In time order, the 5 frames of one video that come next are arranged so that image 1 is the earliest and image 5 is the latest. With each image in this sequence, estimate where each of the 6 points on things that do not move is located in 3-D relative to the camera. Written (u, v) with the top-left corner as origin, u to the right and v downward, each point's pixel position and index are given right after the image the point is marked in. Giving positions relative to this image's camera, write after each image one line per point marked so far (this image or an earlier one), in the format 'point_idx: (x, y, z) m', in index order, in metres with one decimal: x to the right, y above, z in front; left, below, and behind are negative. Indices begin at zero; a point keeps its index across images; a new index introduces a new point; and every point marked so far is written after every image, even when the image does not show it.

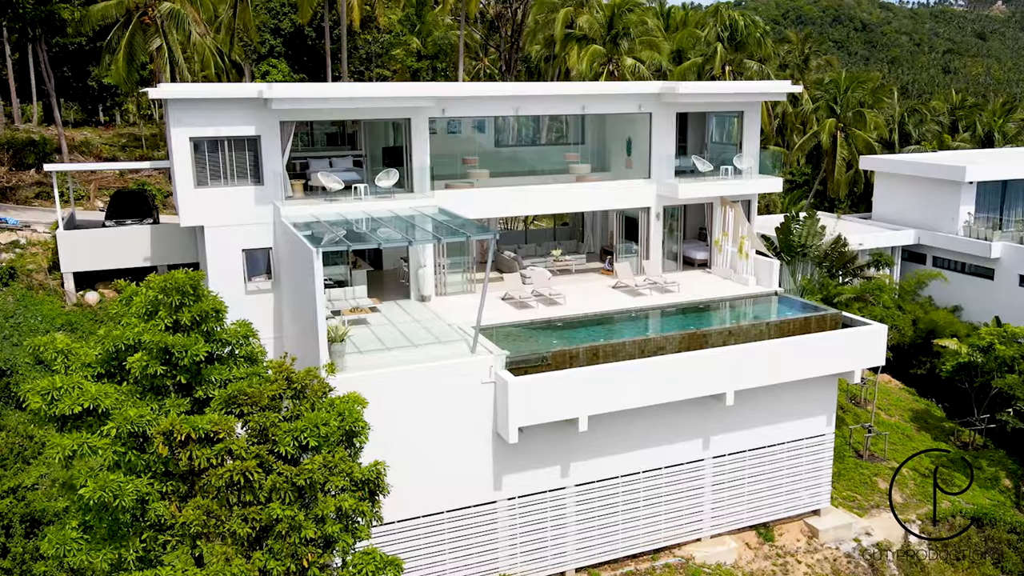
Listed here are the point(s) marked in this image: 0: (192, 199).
0: (-7.4, +2.1, +19.7) m
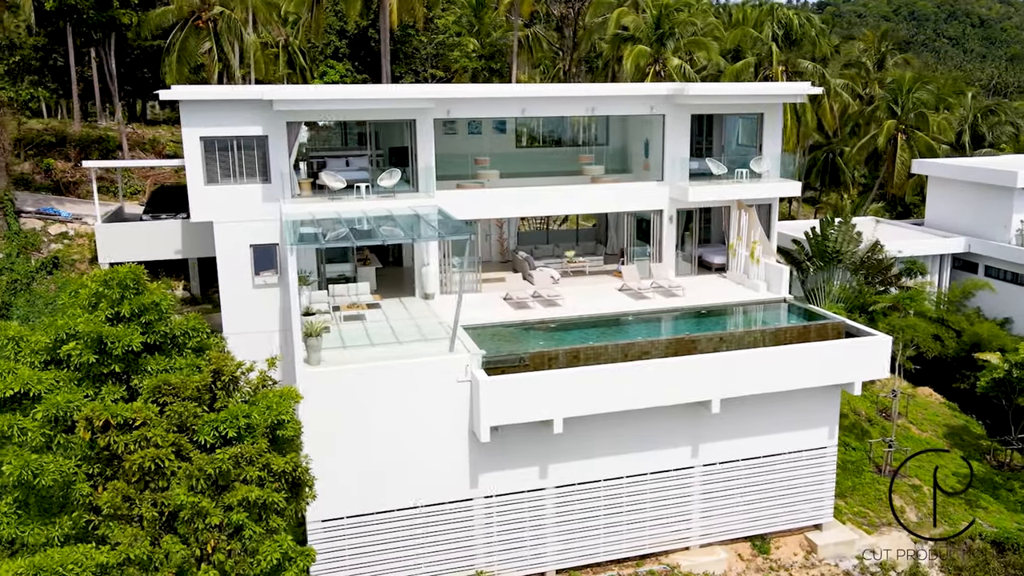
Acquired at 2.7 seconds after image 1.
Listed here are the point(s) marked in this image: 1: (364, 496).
0: (-7.5, +2.2, +20.6) m
1: (-3.0, -4.2, +17.3) m
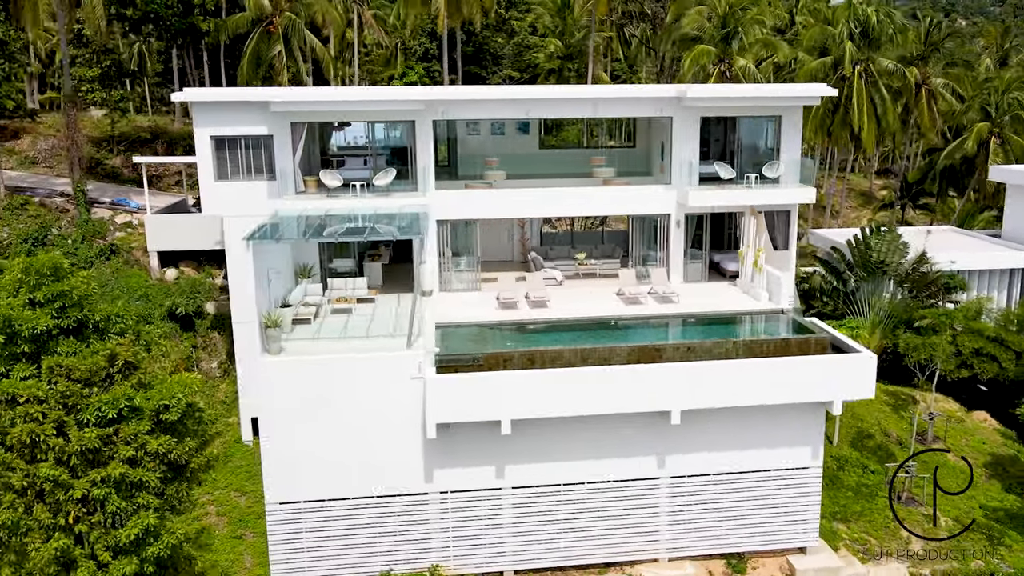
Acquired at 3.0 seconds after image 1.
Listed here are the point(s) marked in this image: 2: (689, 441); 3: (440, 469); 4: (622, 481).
0: (-7.7, +2.5, +21.9) m
1: (-4.1, -4.1, +18.0) m
2: (+3.9, -3.3, +18.6) m
3: (-1.5, -3.8, +18.2) m
4: (+2.4, -4.2, +18.7) m
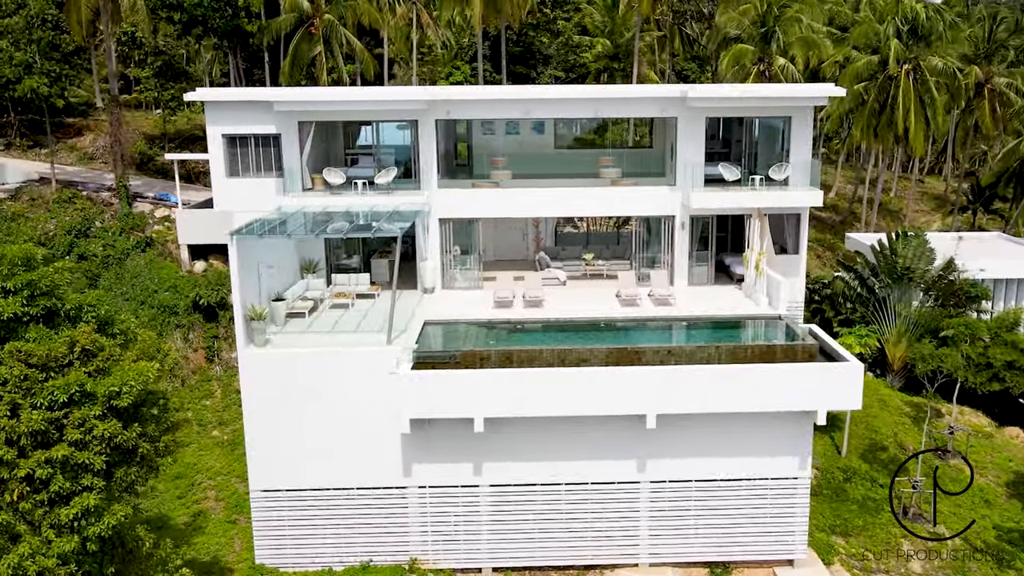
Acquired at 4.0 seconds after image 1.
0: (-7.7, +2.7, +22.7) m
1: (-4.6, -4.0, +18.5) m
2: (+3.4, -3.4, +18.4) m
3: (-2.0, -3.8, +18.4) m
4: (+1.9, -4.2, +18.5) m
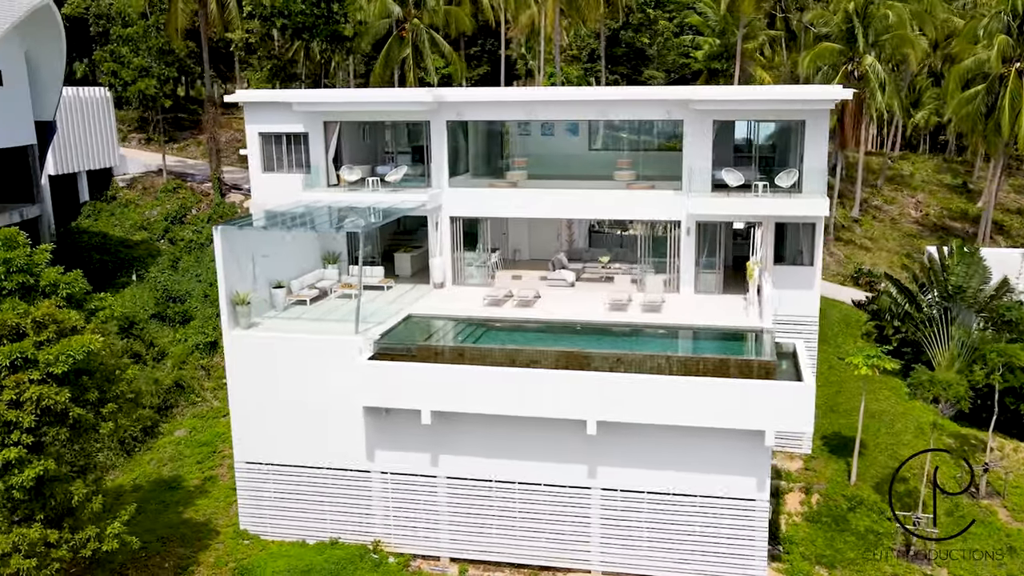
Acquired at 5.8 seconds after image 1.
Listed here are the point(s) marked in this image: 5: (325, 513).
0: (-7.3, +3.1, +24.6) m
1: (-5.5, -3.8, +19.9) m
2: (+2.3, -3.5, +18.1) m
3: (-3.0, -3.7, +19.3) m
4: (+0.9, -4.3, +18.6) m
5: (-4.4, -5.3, +19.9) m
